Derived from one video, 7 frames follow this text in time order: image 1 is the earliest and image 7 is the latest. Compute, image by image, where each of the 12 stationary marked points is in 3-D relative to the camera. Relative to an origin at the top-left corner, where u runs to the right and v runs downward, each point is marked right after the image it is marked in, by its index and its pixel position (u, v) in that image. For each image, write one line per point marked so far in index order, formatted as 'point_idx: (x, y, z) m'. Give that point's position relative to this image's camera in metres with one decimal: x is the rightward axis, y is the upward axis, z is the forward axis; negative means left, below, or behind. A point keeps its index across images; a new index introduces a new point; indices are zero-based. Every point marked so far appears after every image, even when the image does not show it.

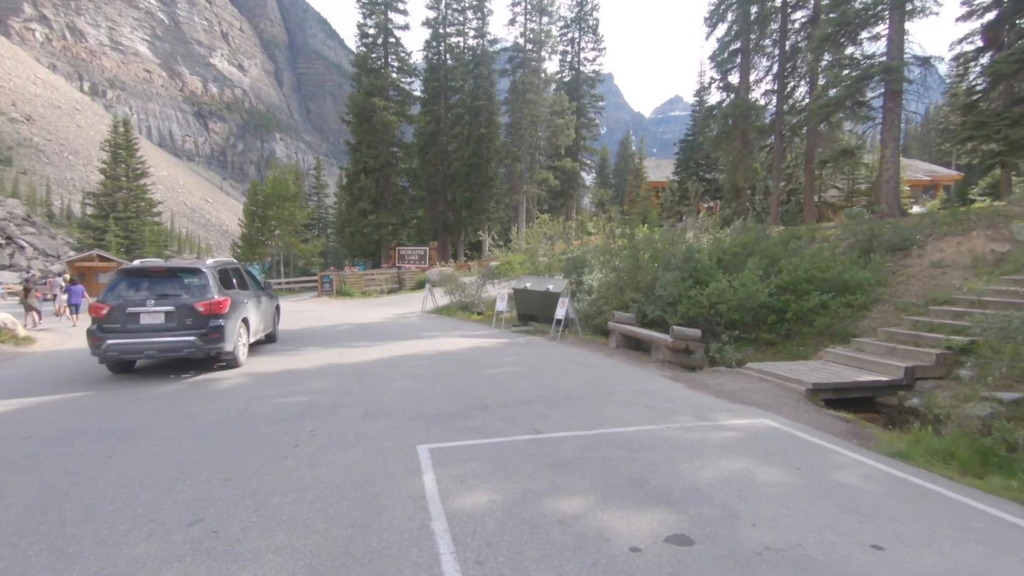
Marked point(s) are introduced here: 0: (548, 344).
0: (+1.0, -1.5, +14.3) m
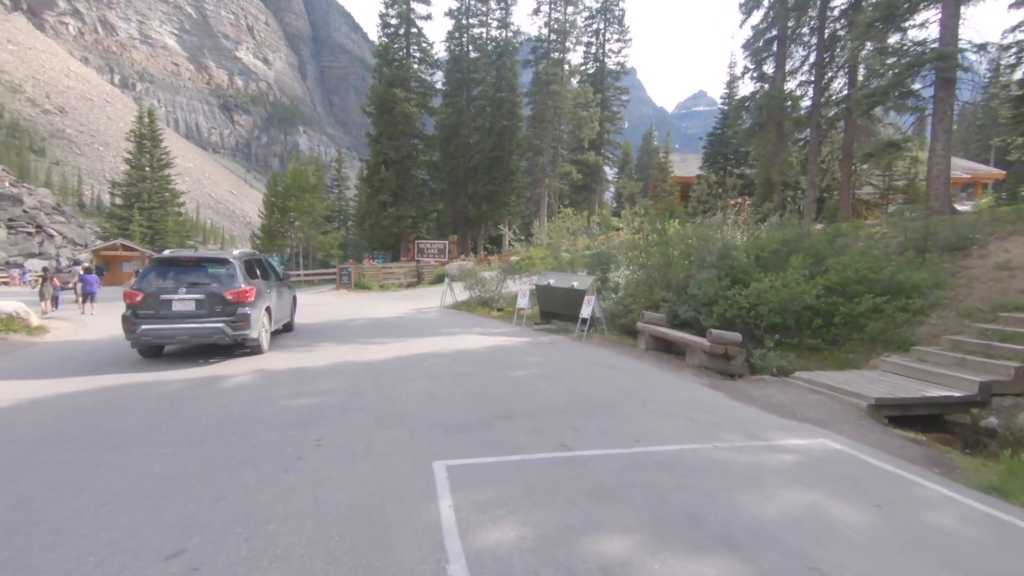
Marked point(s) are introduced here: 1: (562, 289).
0: (+1.5, -1.4, +13.5) m
1: (+1.5, 0.0, +15.9) m
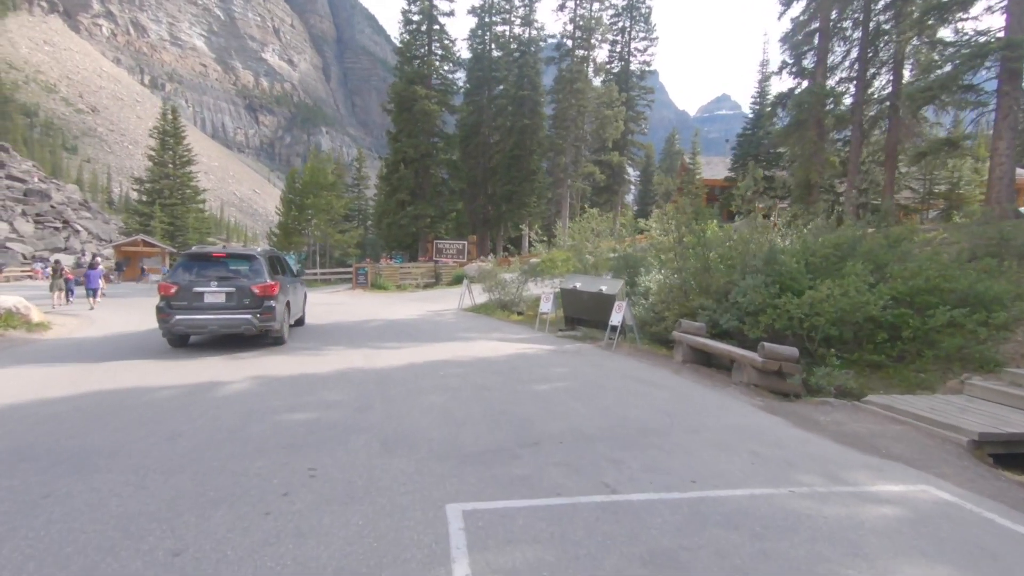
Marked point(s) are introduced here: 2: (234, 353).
0: (+2.1, -1.5, +12.4) m
1: (+2.1, -0.1, +14.8) m
2: (-6.3, -1.4, +12.4) m
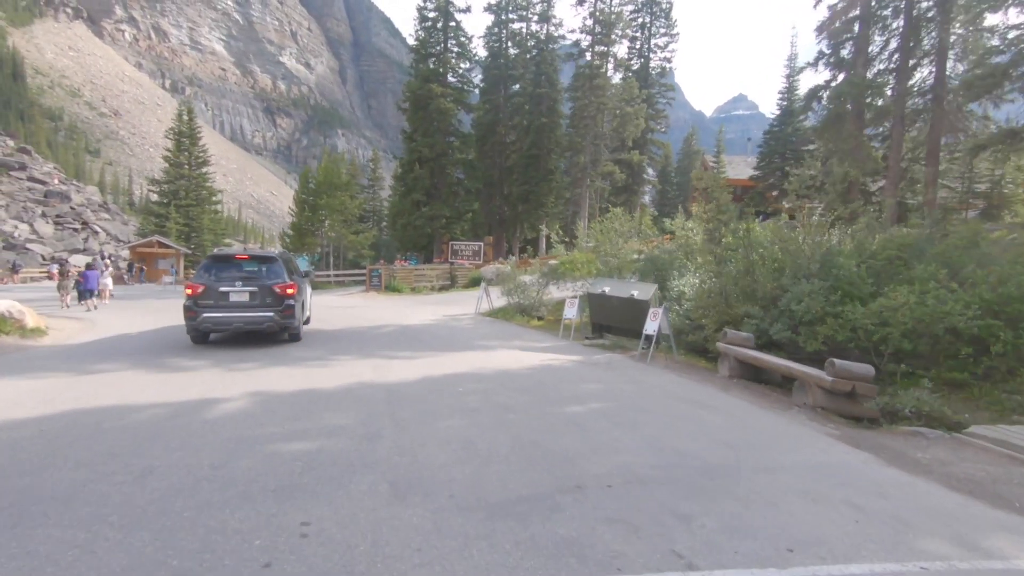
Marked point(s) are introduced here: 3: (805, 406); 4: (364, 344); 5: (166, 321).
0: (+2.6, -1.6, +11.2) m
1: (+2.7, -0.3, +13.6) m
2: (-5.8, -1.5, +11.4) m
3: (+4.4, -1.8, +8.1) m
4: (-3.7, -1.4, +13.5) m
5: (-12.6, -1.0, +19.3) m
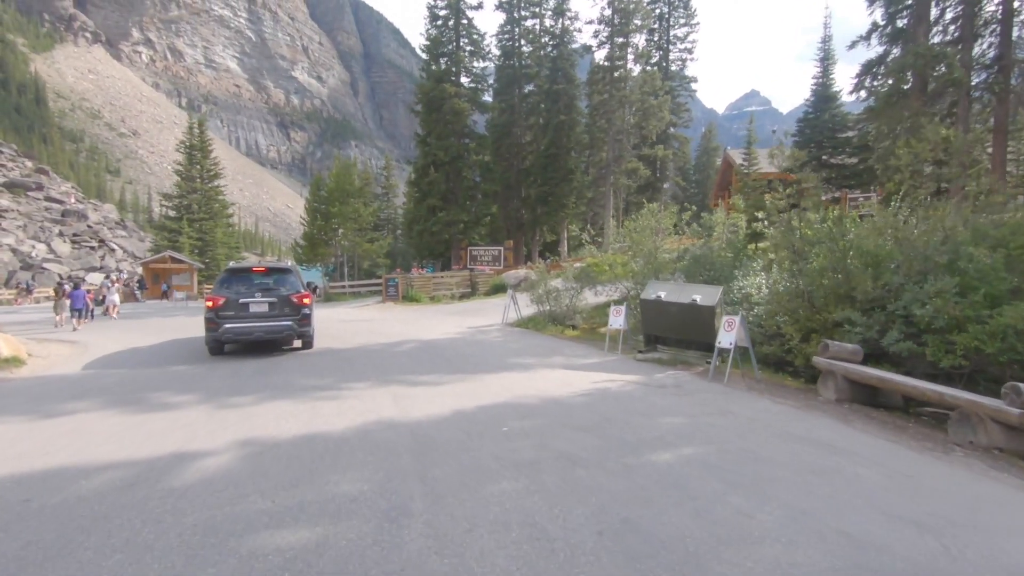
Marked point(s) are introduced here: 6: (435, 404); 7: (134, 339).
0: (+3.4, -1.7, +9.2) m
1: (+3.5, -0.4, +11.6) m
2: (-5.0, -1.8, +9.6) m
3: (+5.2, -1.8, +6.0) m
4: (-2.8, -1.7, +11.6) m
5: (-11.5, -1.6, +17.7) m
6: (-1.2, -1.8, +8.4) m
7: (-12.6, -1.7, +17.8) m
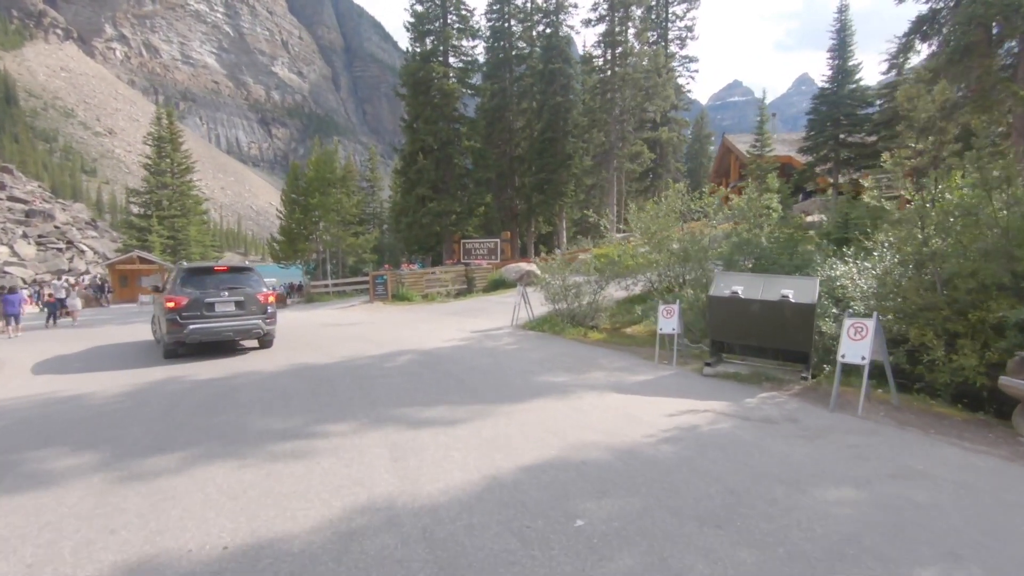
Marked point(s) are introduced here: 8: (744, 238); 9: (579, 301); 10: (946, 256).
0: (+4.0, -1.6, +6.5) m
1: (+4.0, -0.2, +8.8) m
2: (-4.4, -1.9, +6.7) m
3: (+5.8, -1.7, +3.3) m
4: (-2.3, -1.7, +8.7) m
5: (-11.1, -1.7, +14.6) m
6: (-0.6, -1.8, +5.6) m
7: (-12.2, -1.9, +14.7) m
8: (+6.1, +1.3, +13.5) m
9: (+2.2, -0.4, +16.9) m
10: (+6.1, +0.4, +7.5) m
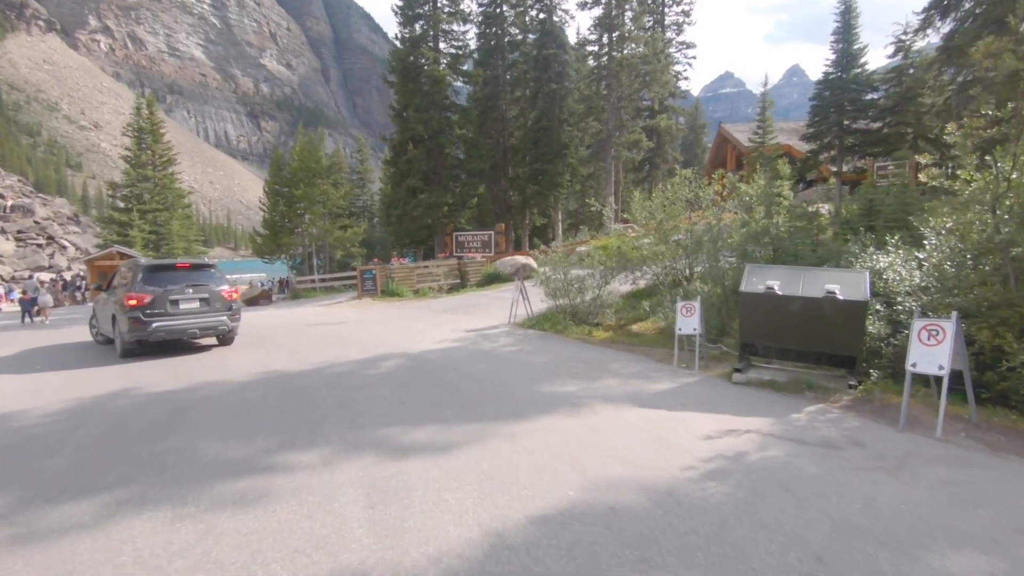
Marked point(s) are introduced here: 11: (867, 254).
0: (+4.0, -1.6, +5.3) m
1: (+4.1, -0.2, +7.6) m
2: (-4.3, -1.9, +5.4) m
3: (+5.9, -1.6, +2.2) m
4: (-2.3, -1.7, +7.5) m
5: (-11.2, -1.7, +13.3) m
6: (-0.5, -1.8, +4.4) m
7: (-12.3, -1.9, +13.4) m
8: (+6.0, +1.5, +12.3) m
9: (+2.1, -0.3, +15.7) m
10: (+6.1, +0.5, +6.4) m
11: (+5.9, +0.5, +8.9) m
